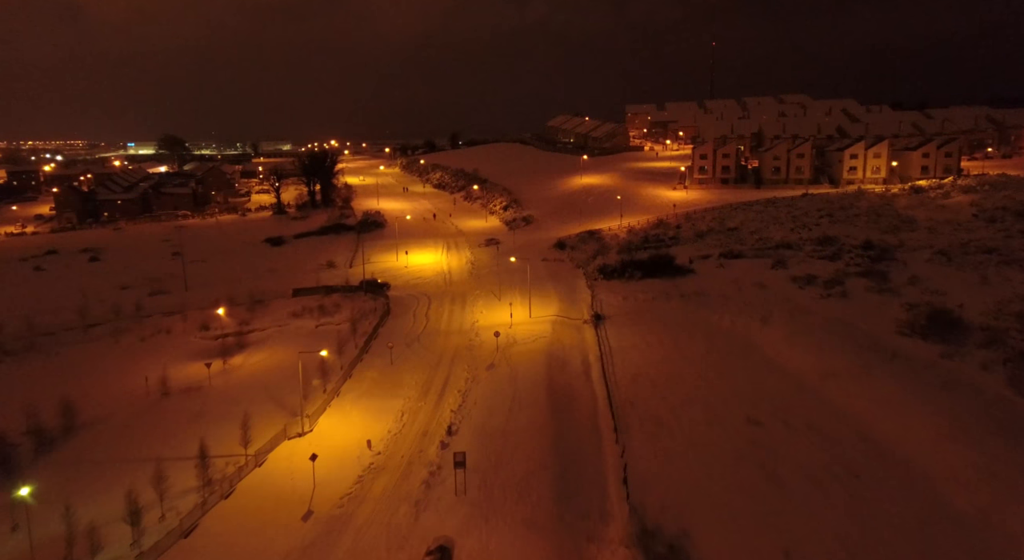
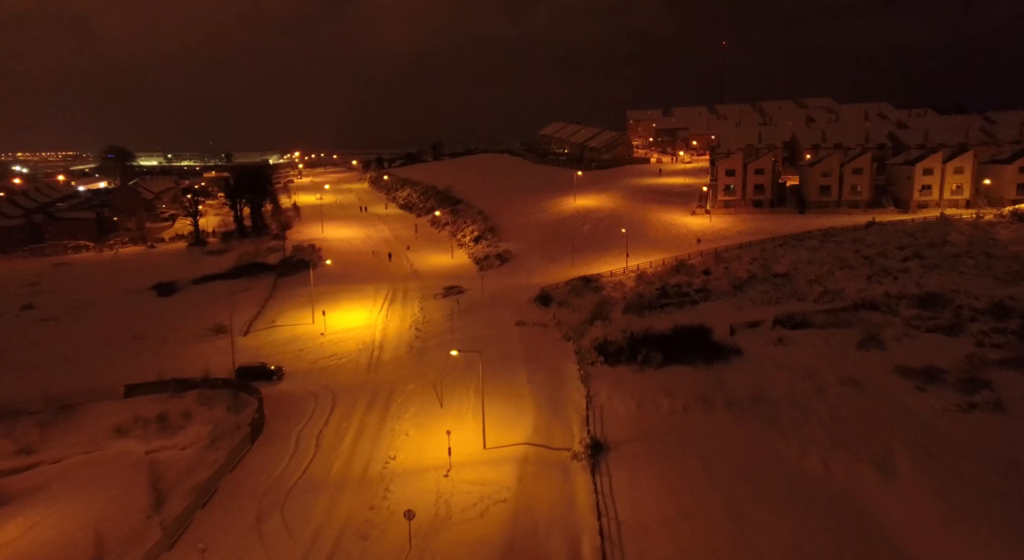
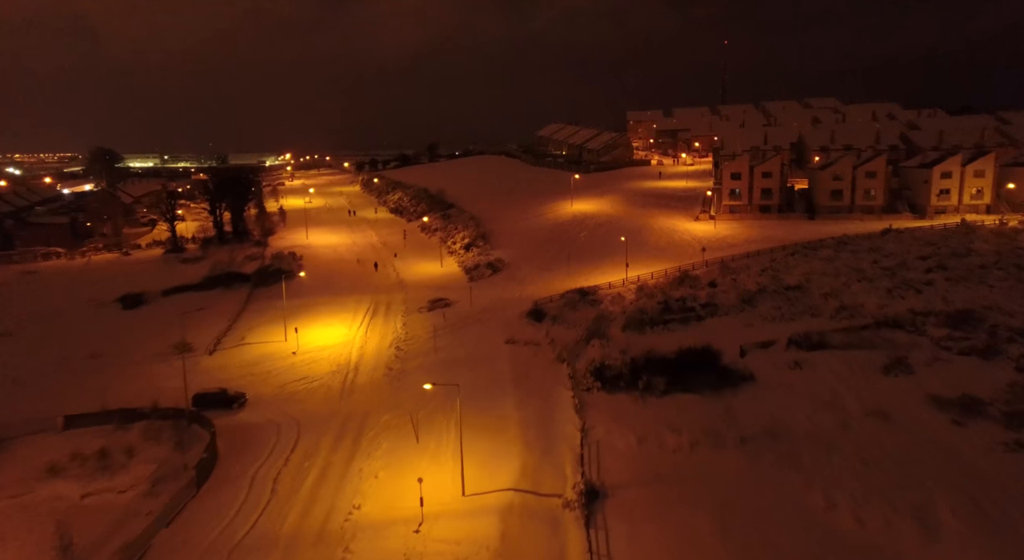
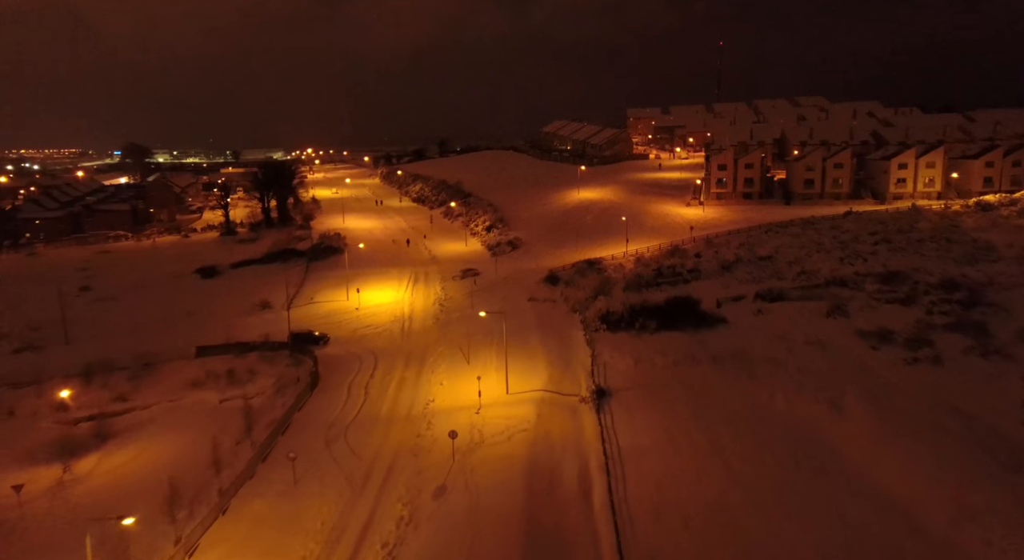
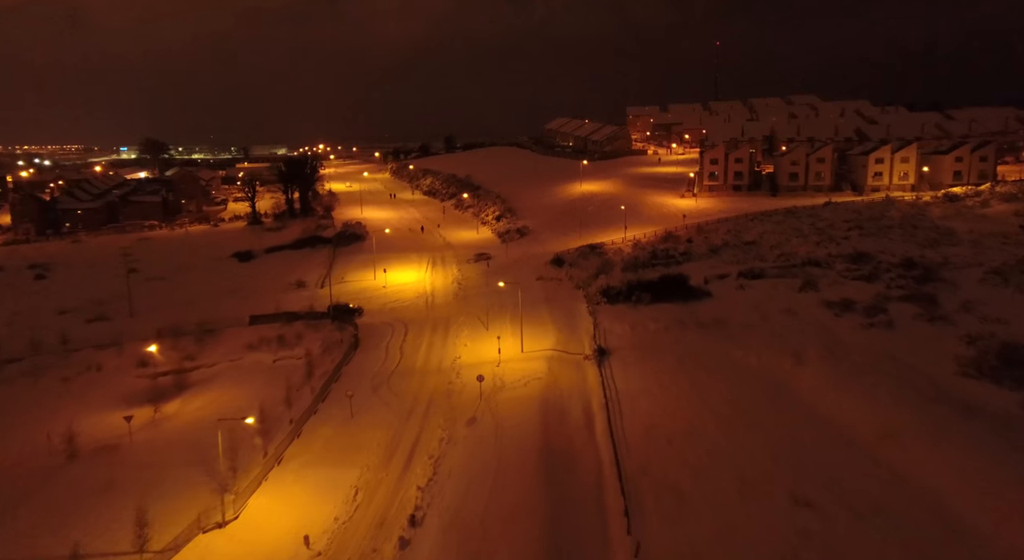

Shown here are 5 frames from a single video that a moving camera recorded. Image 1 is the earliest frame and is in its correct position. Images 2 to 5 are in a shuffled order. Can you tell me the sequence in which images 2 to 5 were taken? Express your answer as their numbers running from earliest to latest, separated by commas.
5, 4, 2, 3
